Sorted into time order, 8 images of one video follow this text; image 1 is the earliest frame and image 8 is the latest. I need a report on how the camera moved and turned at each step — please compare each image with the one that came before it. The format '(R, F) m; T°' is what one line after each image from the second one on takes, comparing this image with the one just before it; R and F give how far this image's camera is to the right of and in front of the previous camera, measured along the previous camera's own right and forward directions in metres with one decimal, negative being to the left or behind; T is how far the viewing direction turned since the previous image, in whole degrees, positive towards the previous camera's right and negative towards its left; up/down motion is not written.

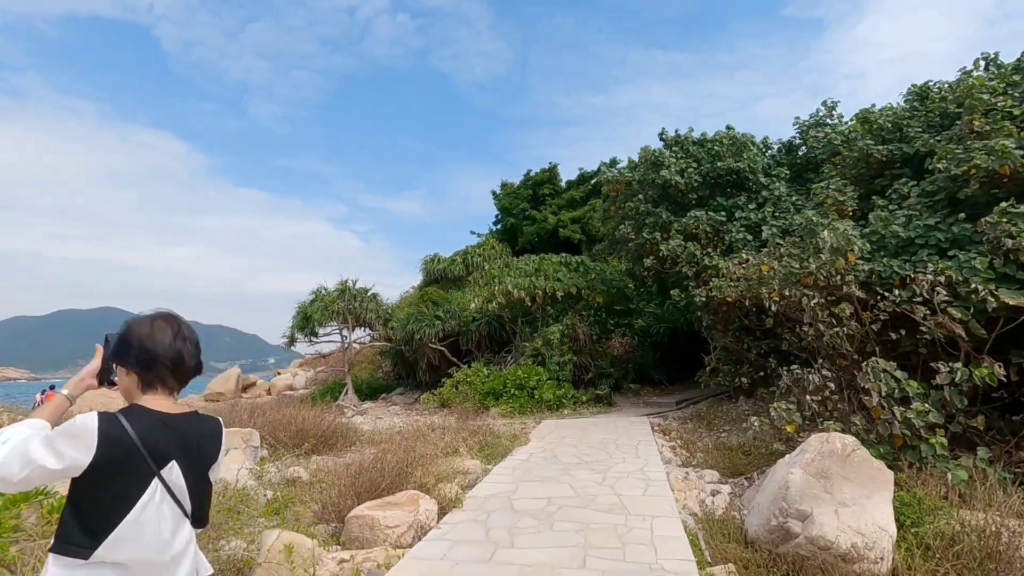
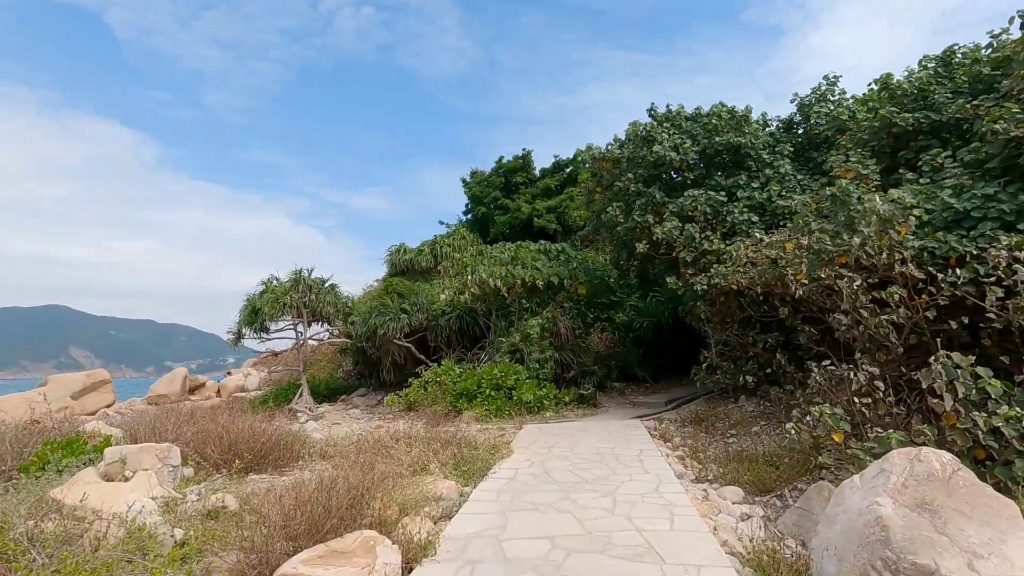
(-0.1, +1.1) m; +4°
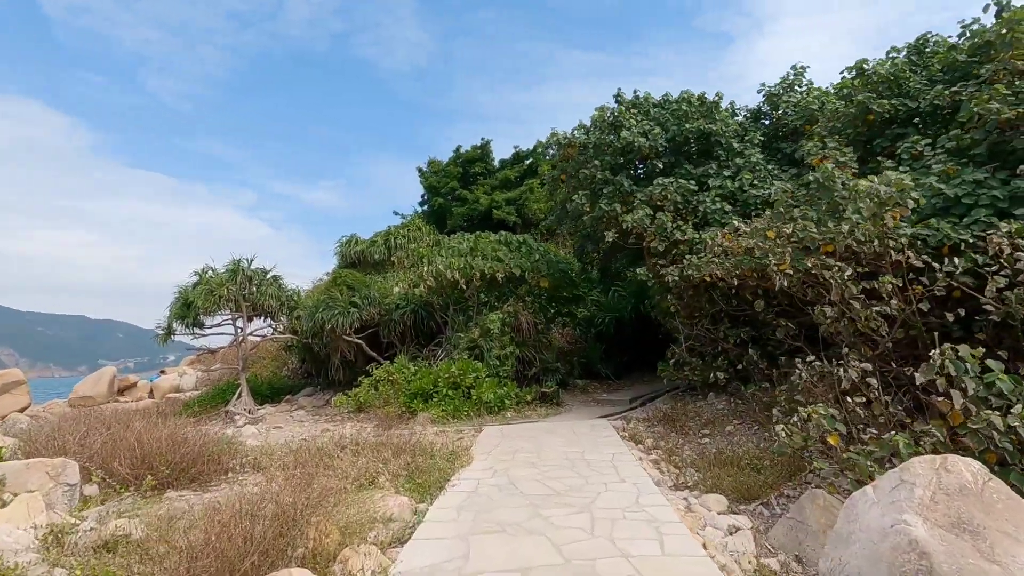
(-0.1, +0.6) m; +5°
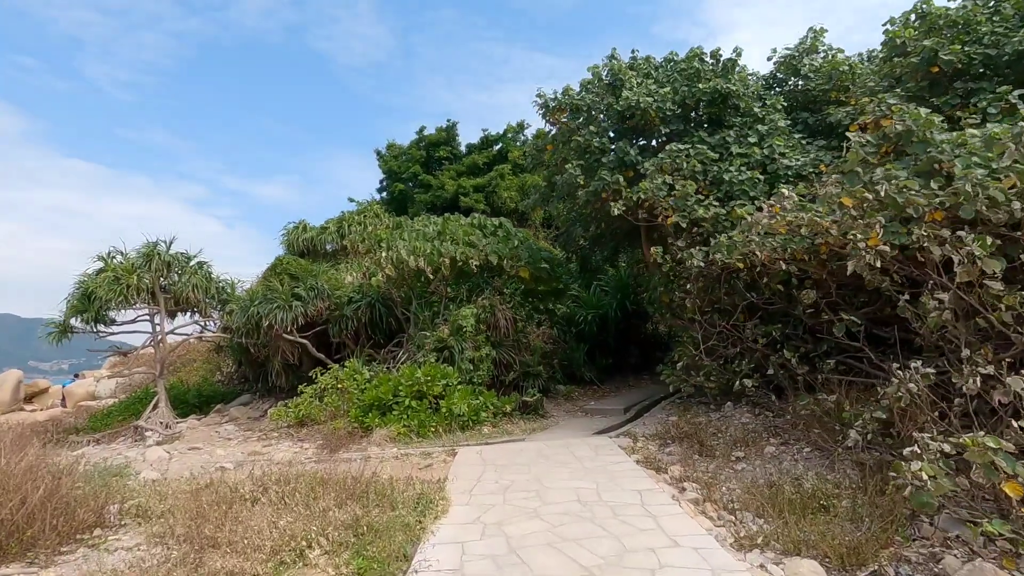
(-0.2, +1.4) m; +4°
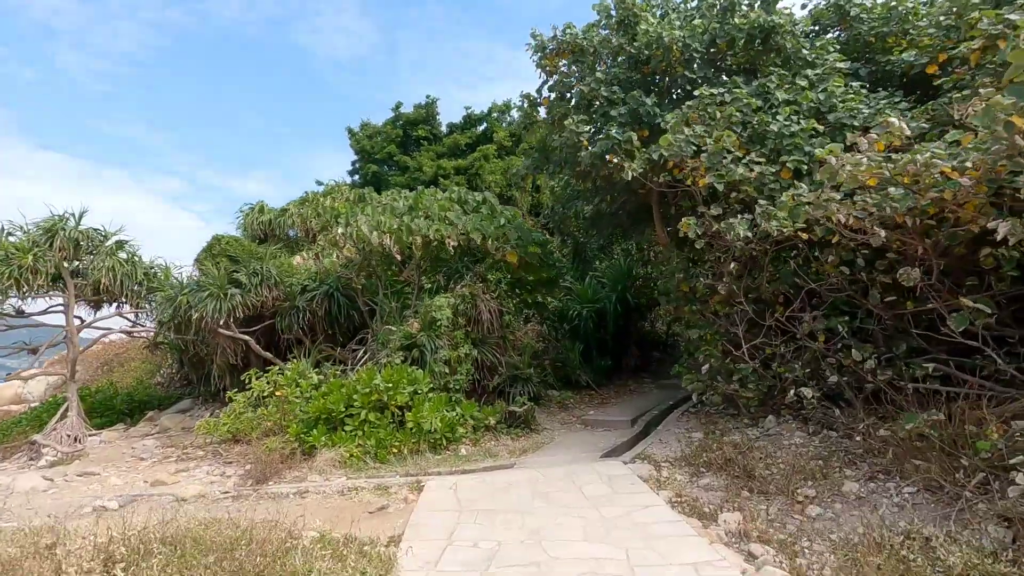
(0.0, +1.4) m; +2°
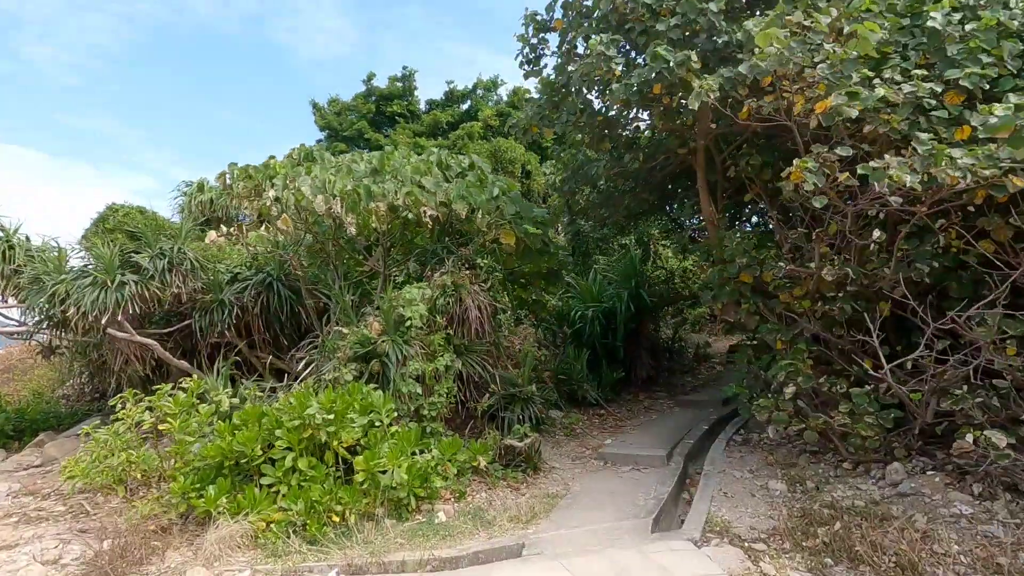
(-0.2, +1.7) m; +2°
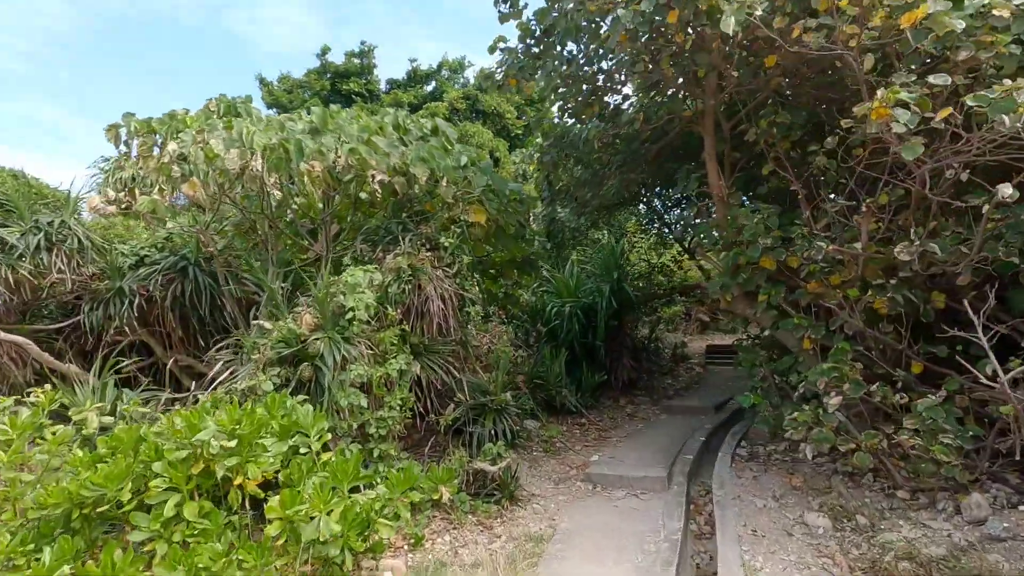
(-0.1, +0.9) m; +4°
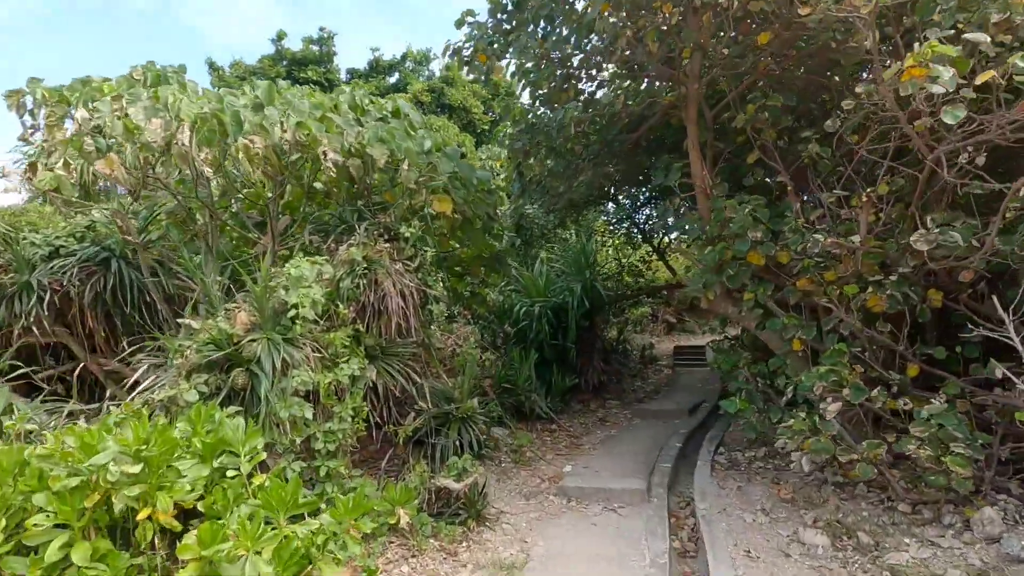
(0.0, +0.4) m; +4°
